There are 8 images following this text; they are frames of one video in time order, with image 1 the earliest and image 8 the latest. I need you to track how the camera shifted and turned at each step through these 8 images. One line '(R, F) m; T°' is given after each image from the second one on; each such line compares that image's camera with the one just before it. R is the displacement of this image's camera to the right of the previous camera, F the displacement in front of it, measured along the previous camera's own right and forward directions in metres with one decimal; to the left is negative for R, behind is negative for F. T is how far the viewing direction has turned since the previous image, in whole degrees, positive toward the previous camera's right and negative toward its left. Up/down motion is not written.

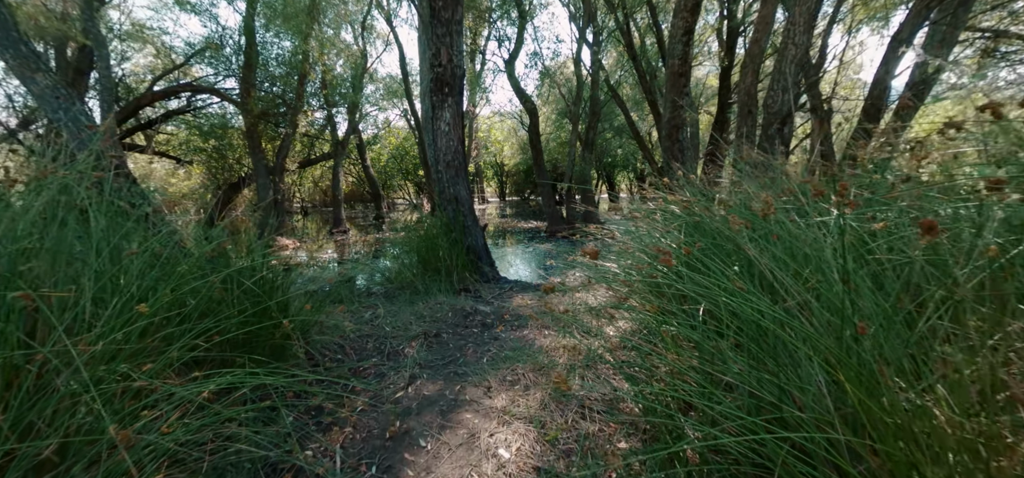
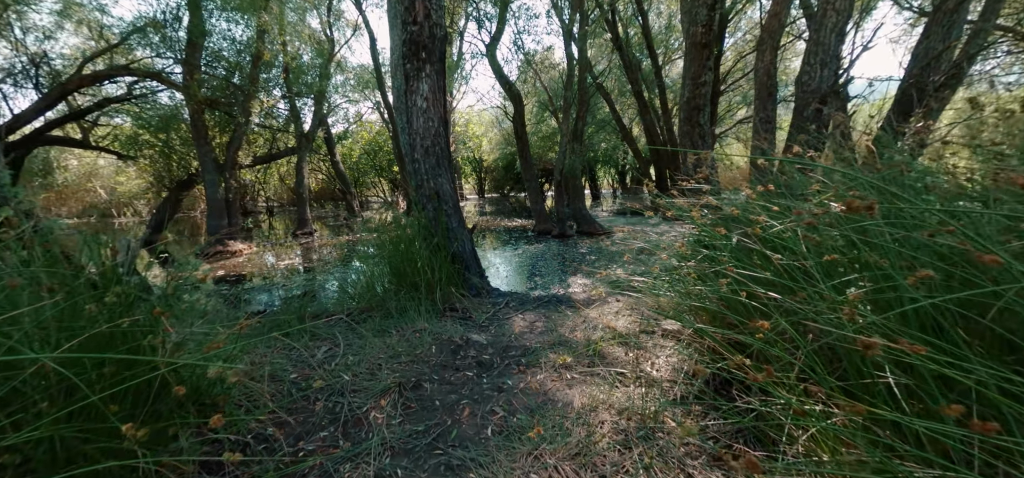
(-0.2, +0.9) m; +3°
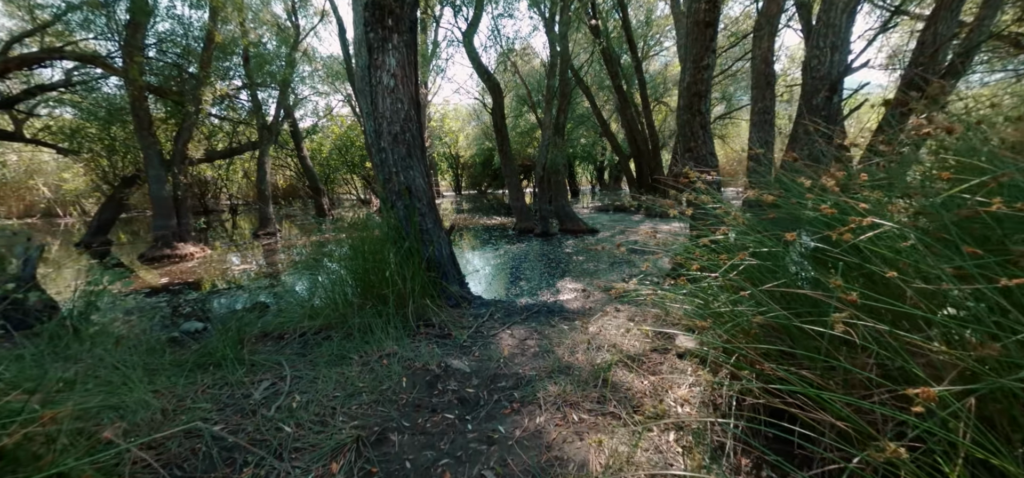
(-0.1, +0.5) m; +3°
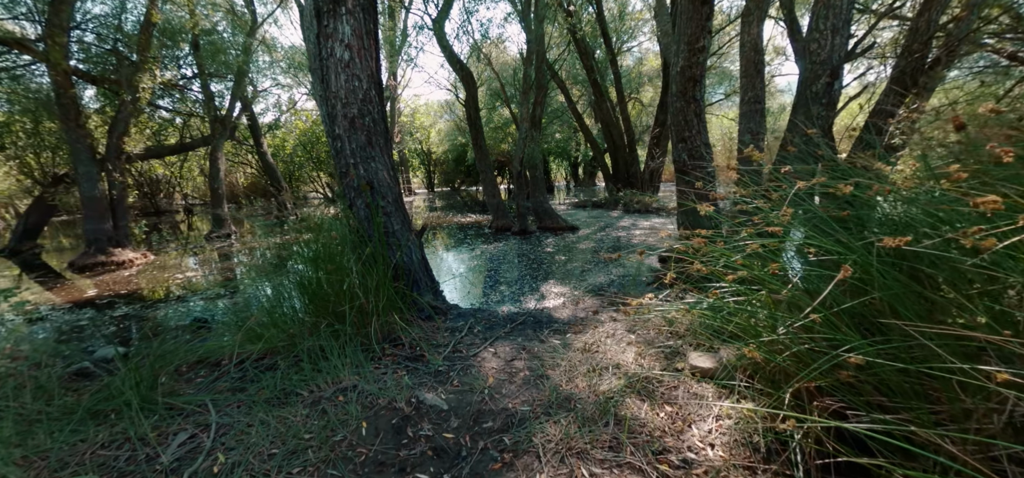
(0.0, +0.4) m; +4°
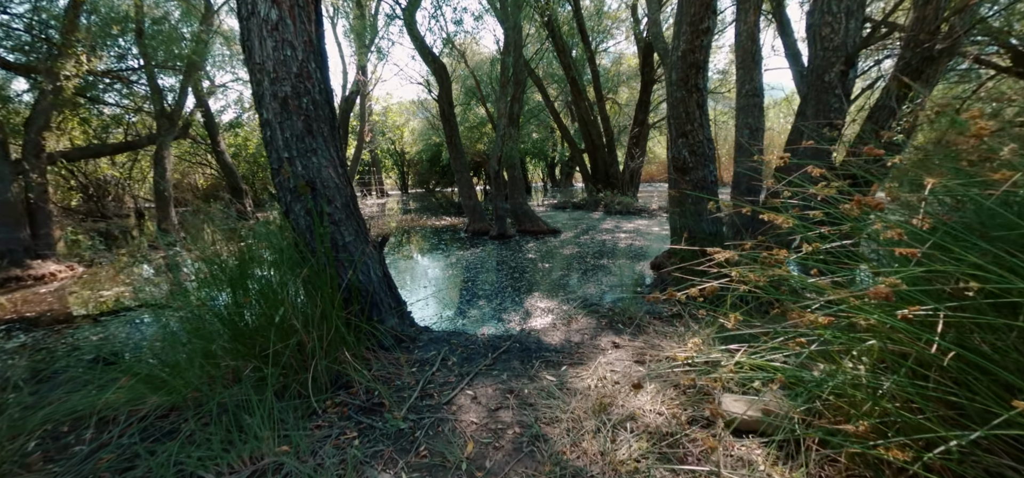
(0.0, +0.5) m; +3°
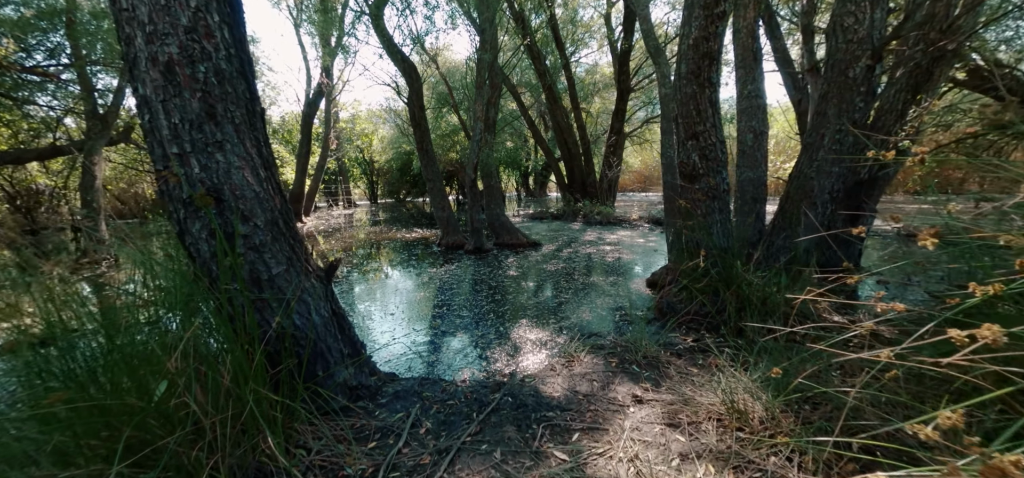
(-0.1, +0.5) m; +4°
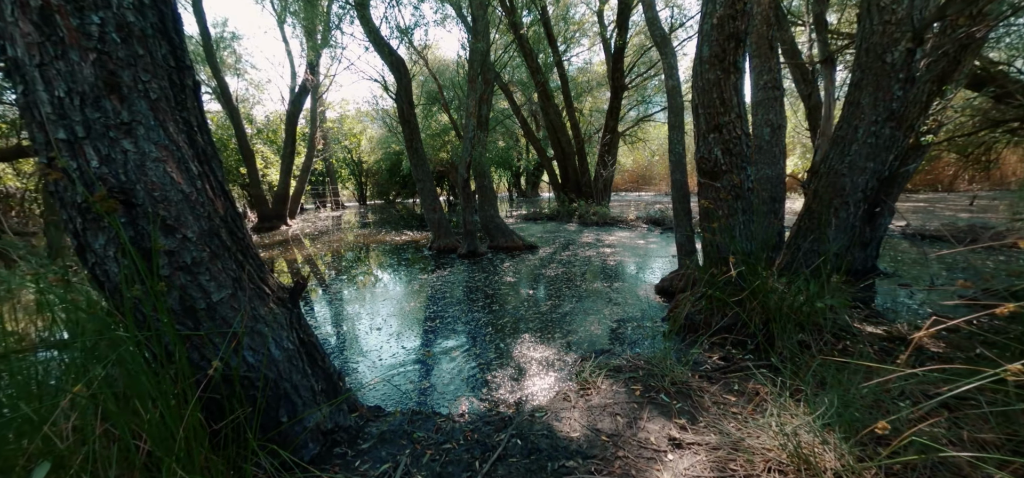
(-0.1, +0.3) m; +1°
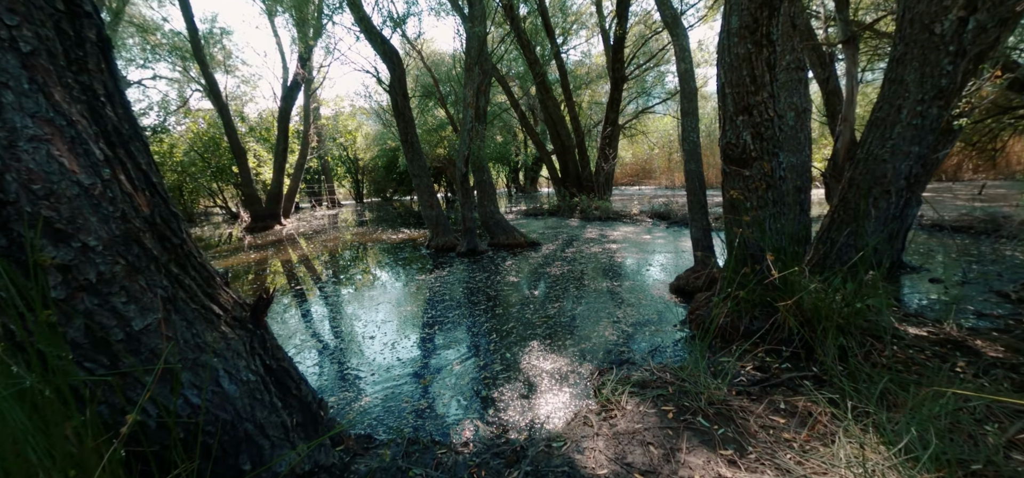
(0.0, +0.3) m; 0°
